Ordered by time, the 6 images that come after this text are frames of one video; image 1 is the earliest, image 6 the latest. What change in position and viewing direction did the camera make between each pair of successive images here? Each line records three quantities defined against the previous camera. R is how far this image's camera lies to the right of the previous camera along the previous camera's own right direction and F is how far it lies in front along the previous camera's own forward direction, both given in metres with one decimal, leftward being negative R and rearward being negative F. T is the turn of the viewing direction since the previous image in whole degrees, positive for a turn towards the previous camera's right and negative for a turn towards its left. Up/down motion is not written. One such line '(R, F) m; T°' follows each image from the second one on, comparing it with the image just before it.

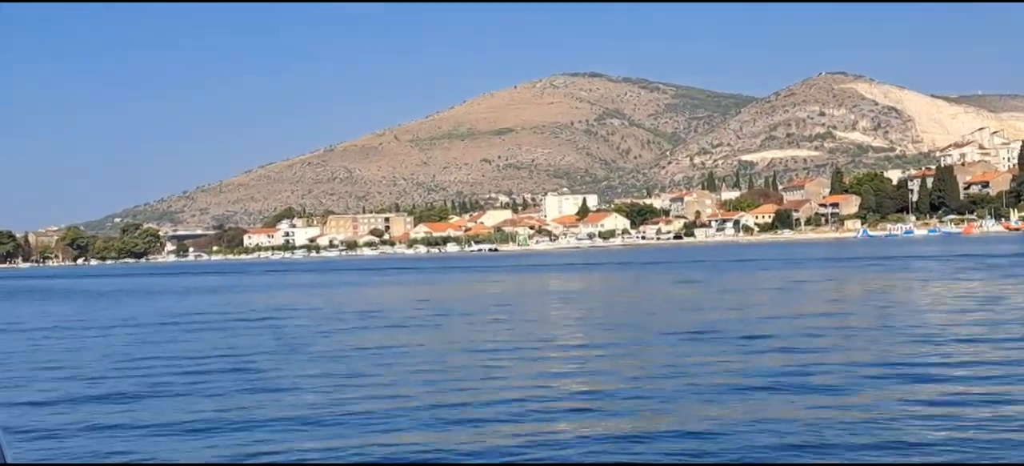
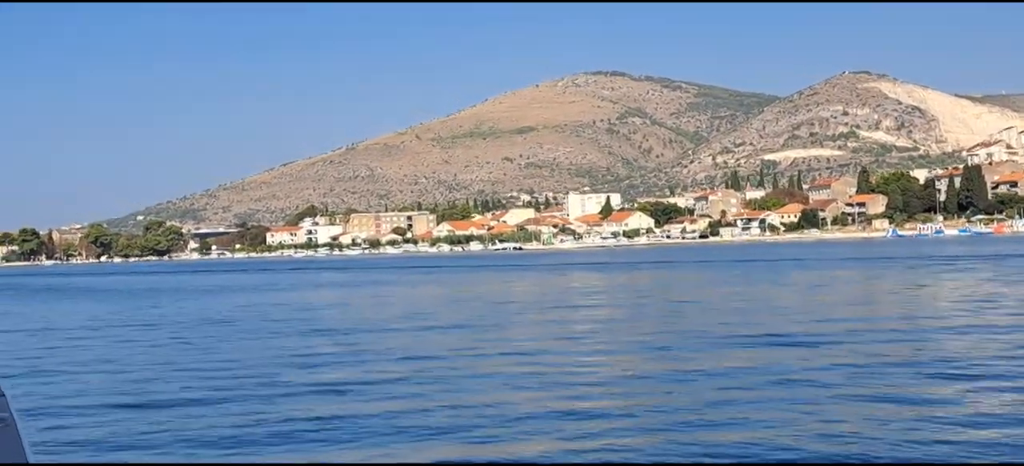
(-0.4, 0.0) m; -1°
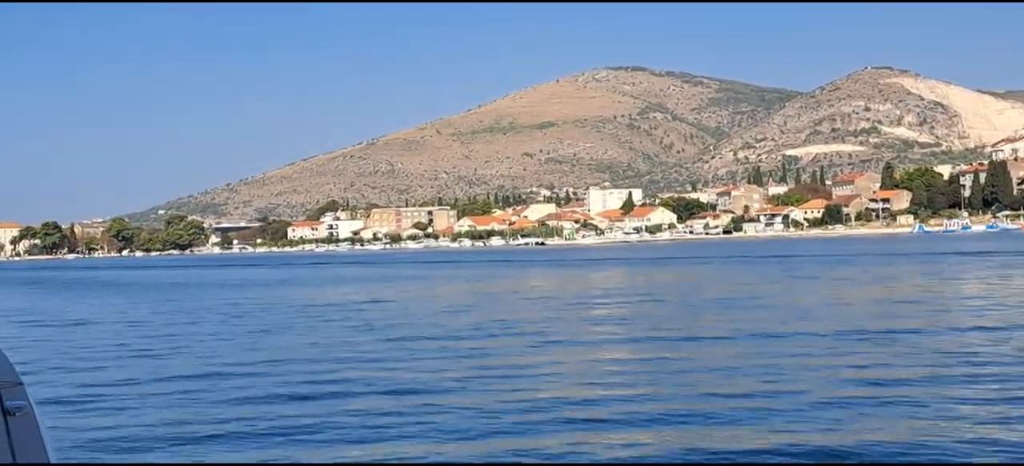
(-0.3, 0.0) m; -1°
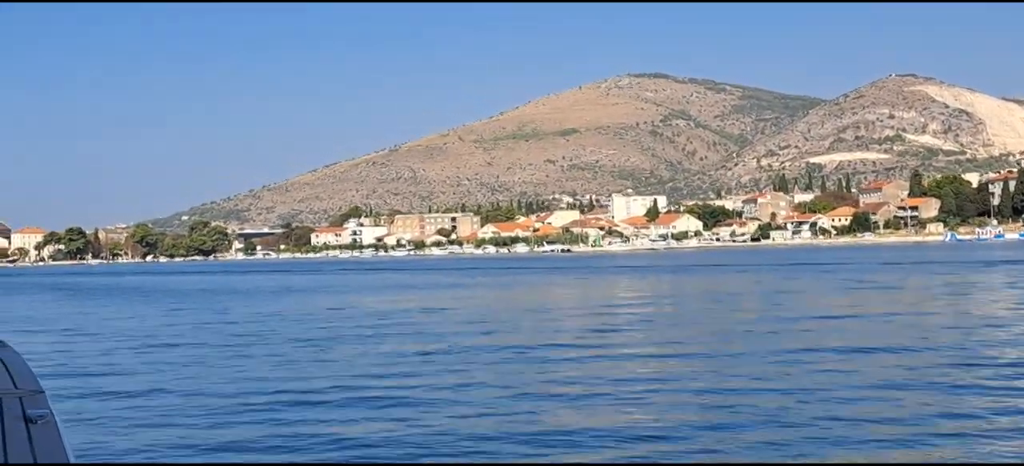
(-0.5, 0.0) m; 0°
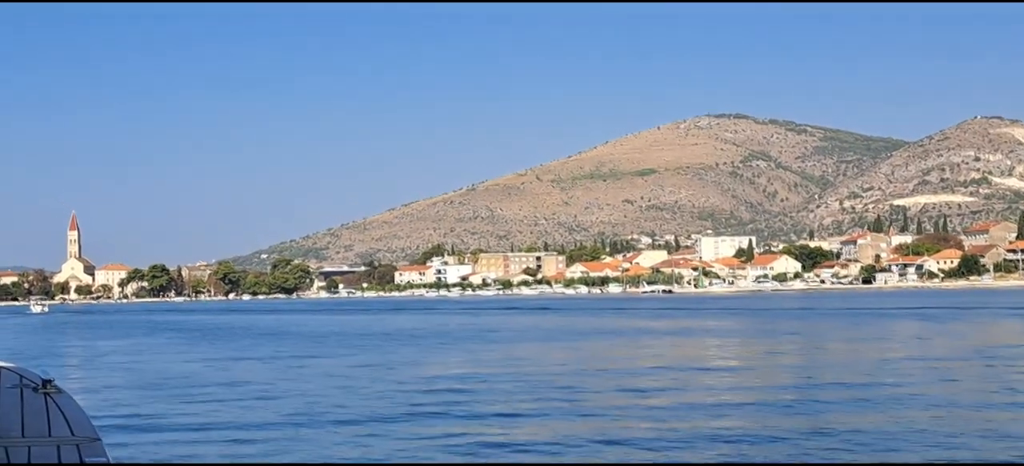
(-2.8, +0.3) m; 0°
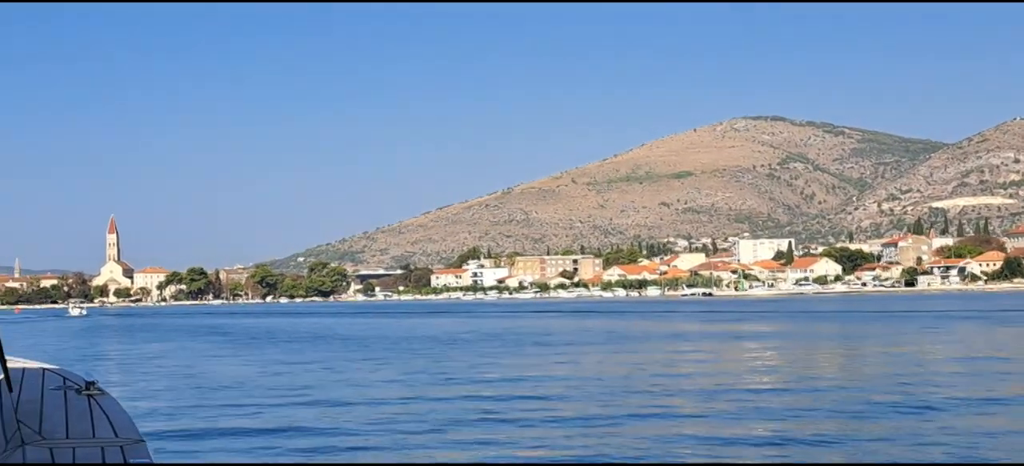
(-0.4, +0.1) m; -1°
